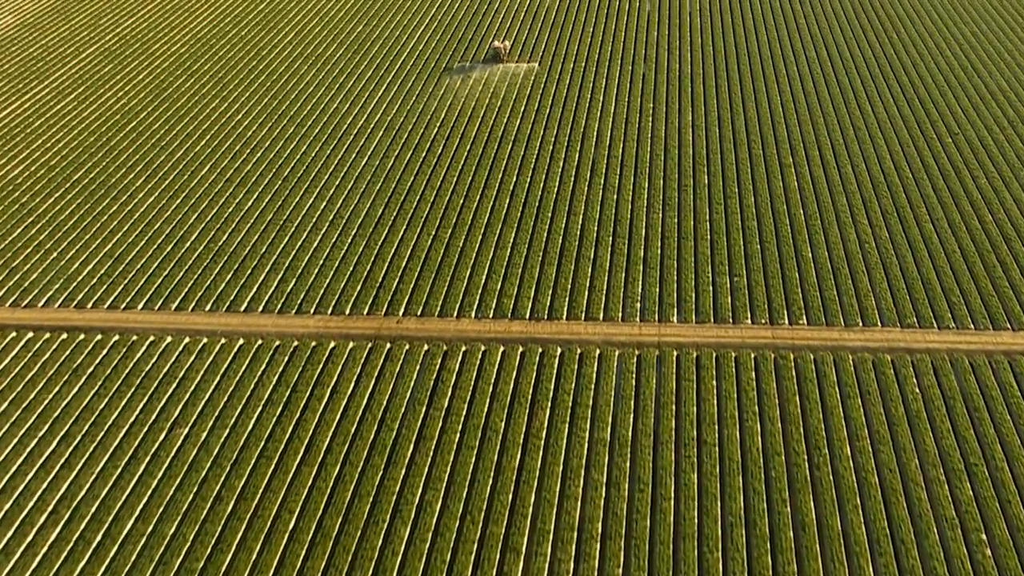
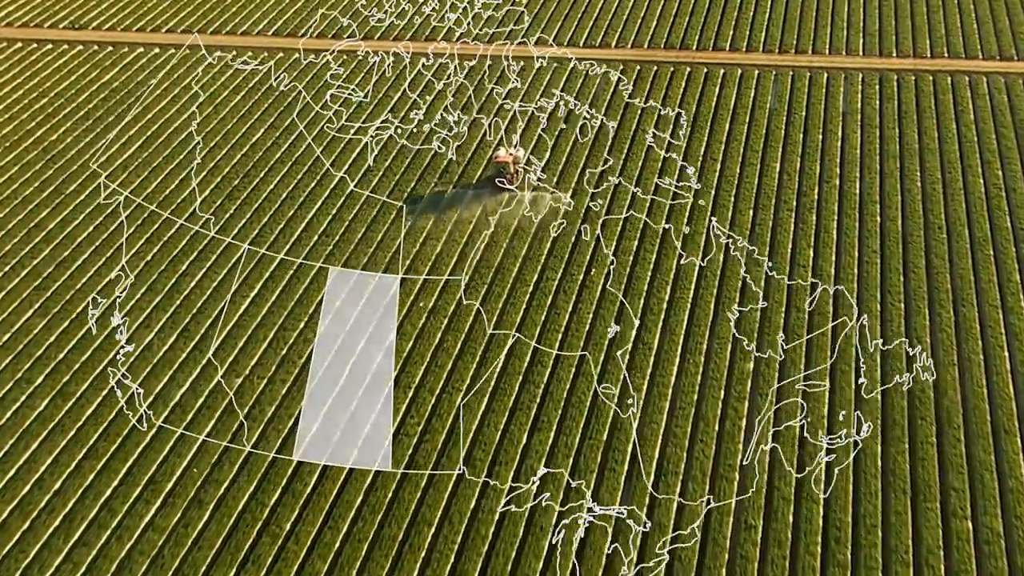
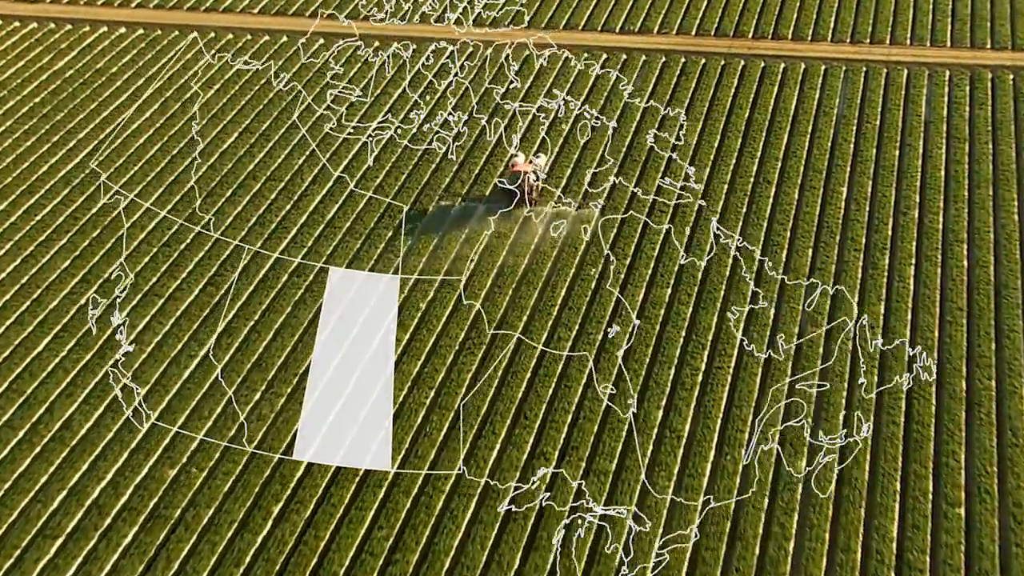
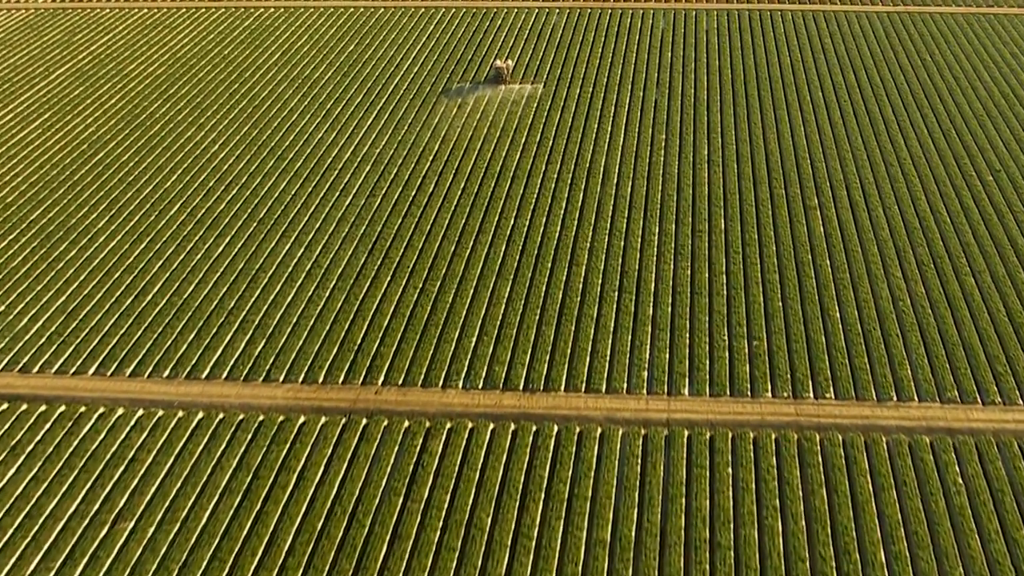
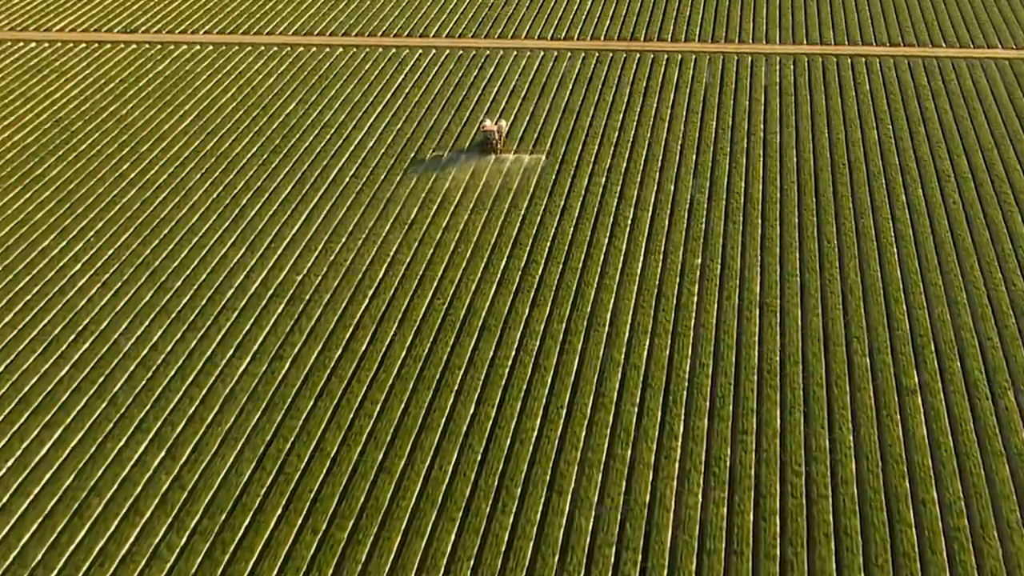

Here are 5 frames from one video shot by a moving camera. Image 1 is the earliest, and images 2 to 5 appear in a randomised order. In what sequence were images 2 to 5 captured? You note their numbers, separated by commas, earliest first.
4, 5, 2, 3
